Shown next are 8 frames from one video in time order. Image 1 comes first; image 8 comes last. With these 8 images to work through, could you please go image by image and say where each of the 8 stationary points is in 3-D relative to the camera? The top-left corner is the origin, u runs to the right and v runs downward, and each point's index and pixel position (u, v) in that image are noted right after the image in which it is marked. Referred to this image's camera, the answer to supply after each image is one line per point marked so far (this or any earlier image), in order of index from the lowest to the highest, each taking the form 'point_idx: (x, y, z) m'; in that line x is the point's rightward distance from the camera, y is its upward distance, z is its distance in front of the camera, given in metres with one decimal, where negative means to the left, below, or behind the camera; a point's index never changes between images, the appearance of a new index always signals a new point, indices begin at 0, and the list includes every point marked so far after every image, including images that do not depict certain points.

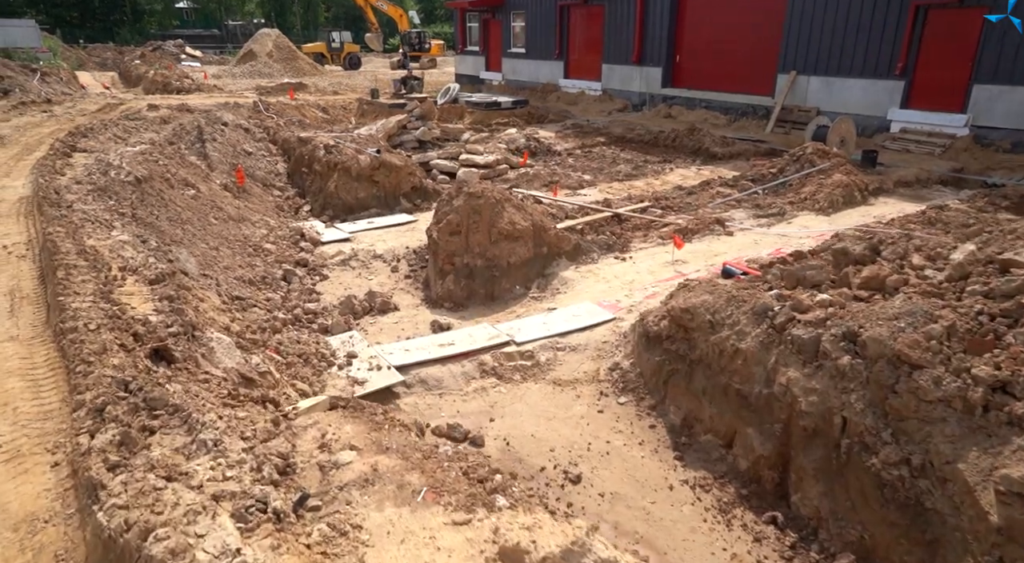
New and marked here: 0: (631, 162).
0: (+2.4, +2.3, +13.4) m
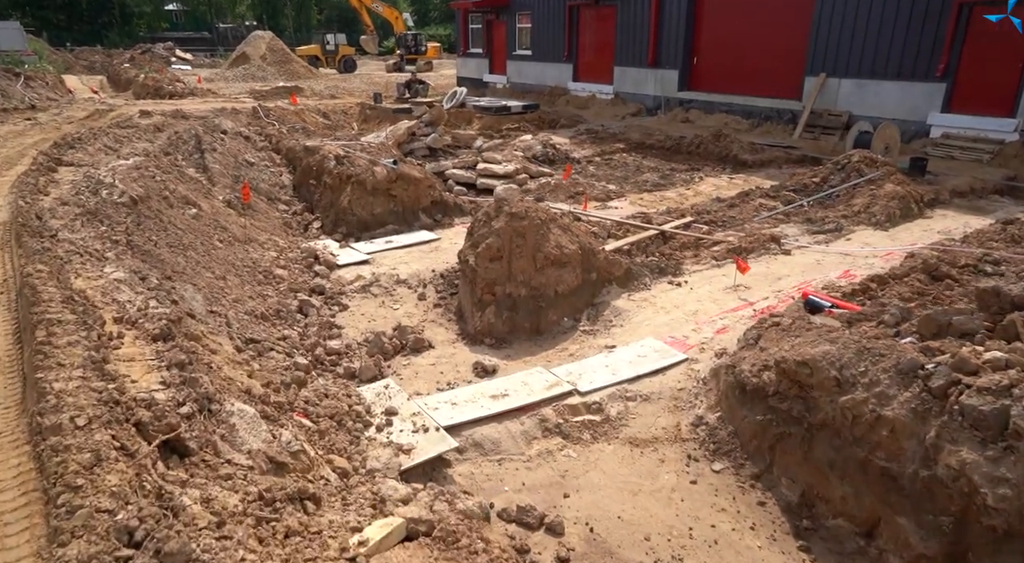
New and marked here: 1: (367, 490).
0: (+2.7, +2.1, +12.6) m
1: (-0.7, -1.1, +3.4) m
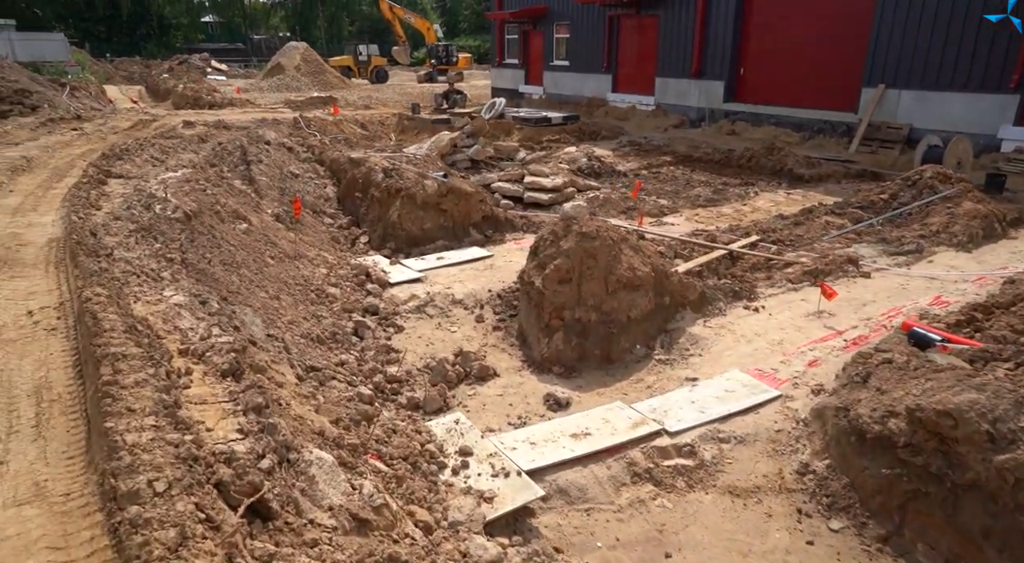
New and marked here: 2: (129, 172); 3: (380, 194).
0: (+3.5, +1.7, +12.2) m
1: (-0.3, -1.2, +3.1) m
2: (-4.4, +1.3, +7.8) m
3: (-1.7, +1.2, +8.9) m
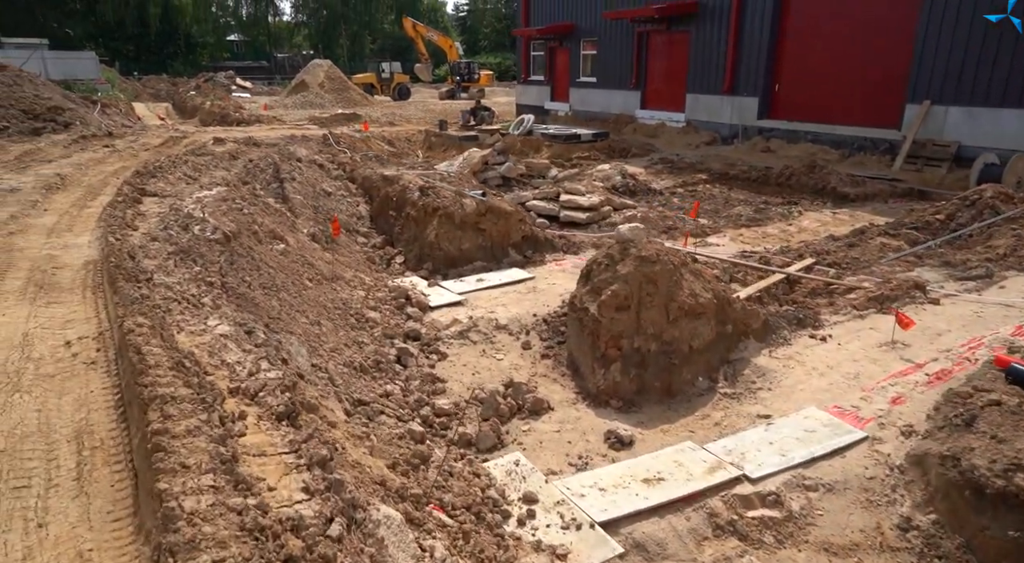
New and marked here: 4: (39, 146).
0: (+4.1, +1.4, +11.8) m
1: (+0.1, -1.4, +2.7) m
2: (-3.9, +1.0, +7.6) m
3: (-1.2, +0.9, +8.7) m
4: (-8.1, +2.3, +11.5) m
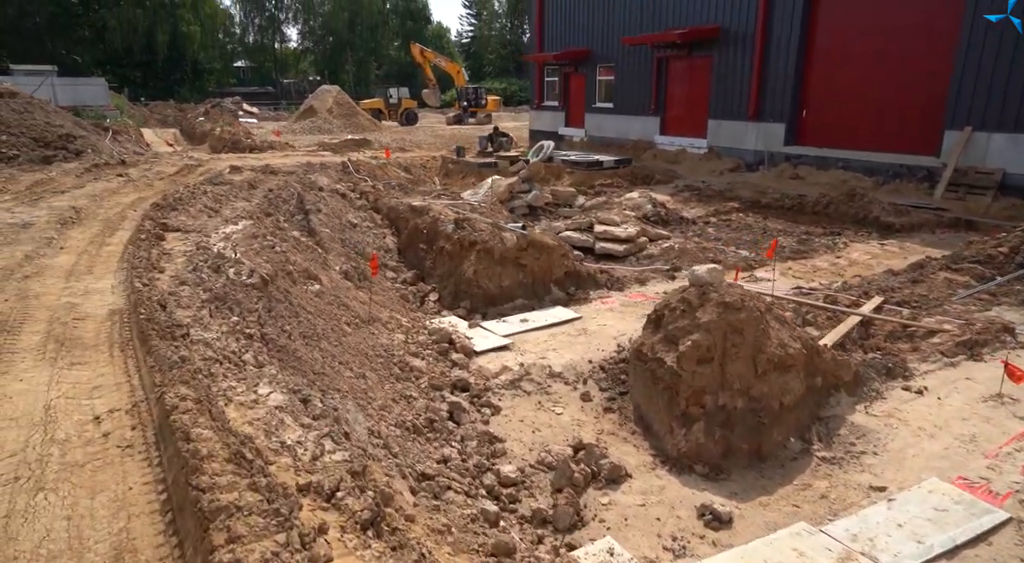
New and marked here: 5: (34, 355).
0: (+4.6, +0.8, +11.3) m
1: (+0.6, -1.6, +2.2) m
2: (-3.4, +0.6, +7.1) m
3: (-0.7, +0.4, +8.2) m
4: (-7.6, +1.7, +11.0) m
5: (-2.6, -0.4, +3.7) m
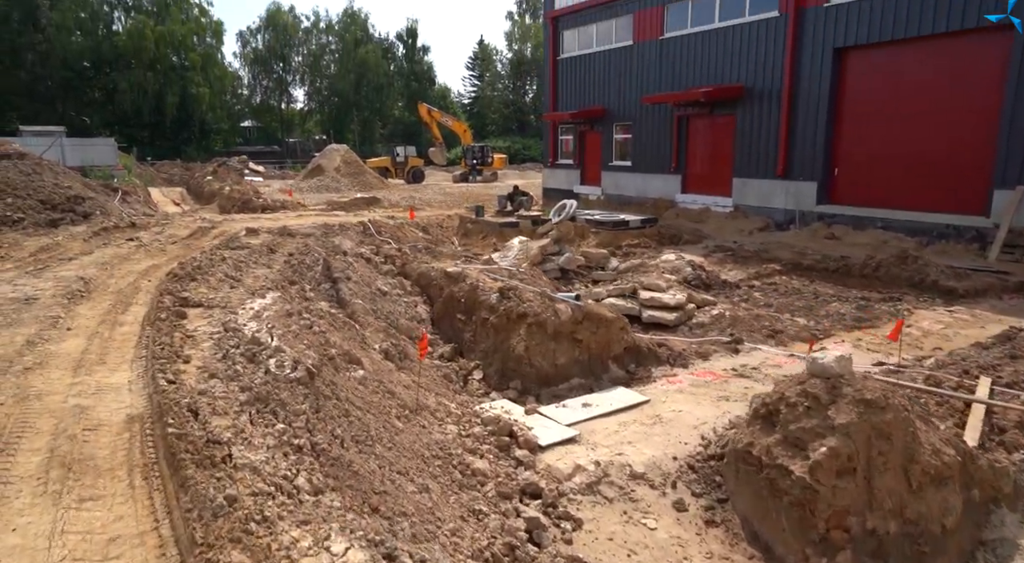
0: (+5.2, -0.3, +10.6) m
1: (+1.1, -2.0, +1.3) m
2: (-2.9, -0.2, +6.3) m
3: (-0.2, -0.4, +7.4) m
4: (-7.0, +0.7, +10.4) m
5: (-2.1, -0.9, +2.9) m
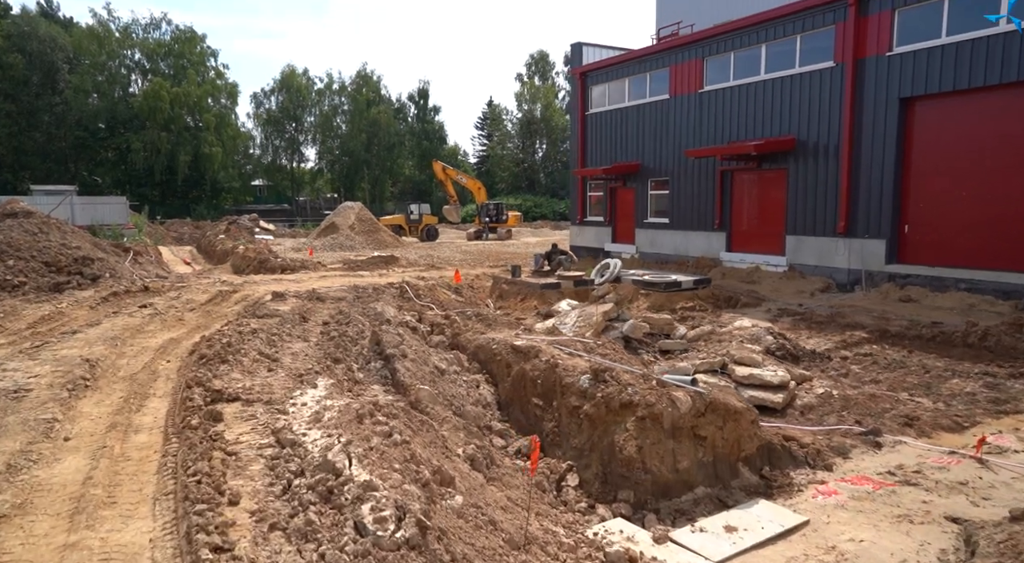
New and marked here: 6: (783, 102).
0: (+6.1, -1.3, +9.1) m
1: (+2.0, -2.2, -0.3) m
2: (-2.0, -0.8, +5.0) m
3: (+0.7, -1.1, +6.0) m
4: (-6.1, -0.3, +9.1) m
5: (-1.2, -1.2, +1.5) m
6: (+6.8, +4.5, +16.9) m
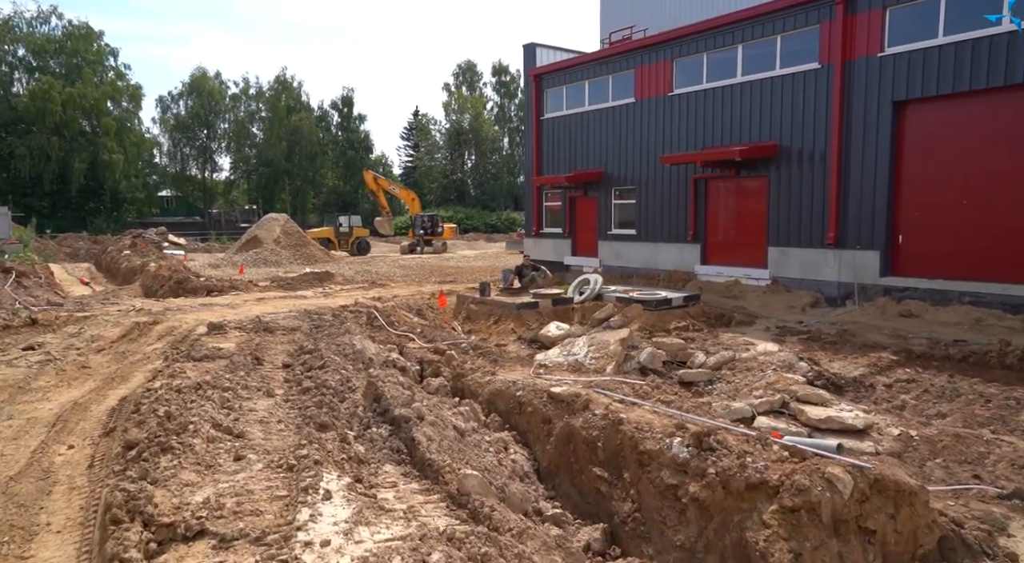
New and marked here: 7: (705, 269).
0: (+6.2, -1.5, +8.0) m
1: (+3.3, -2.2, -1.8) m
2: (-1.3, -1.0, +3.0) m
3: (+1.3, -1.4, +4.3) m
4: (-5.9, -0.7, +6.6) m
5: (-0.1, -1.4, -0.4) m
6: (+5.9, +4.1, +15.9) m
7: (+5.0, +0.3, +17.3) m
